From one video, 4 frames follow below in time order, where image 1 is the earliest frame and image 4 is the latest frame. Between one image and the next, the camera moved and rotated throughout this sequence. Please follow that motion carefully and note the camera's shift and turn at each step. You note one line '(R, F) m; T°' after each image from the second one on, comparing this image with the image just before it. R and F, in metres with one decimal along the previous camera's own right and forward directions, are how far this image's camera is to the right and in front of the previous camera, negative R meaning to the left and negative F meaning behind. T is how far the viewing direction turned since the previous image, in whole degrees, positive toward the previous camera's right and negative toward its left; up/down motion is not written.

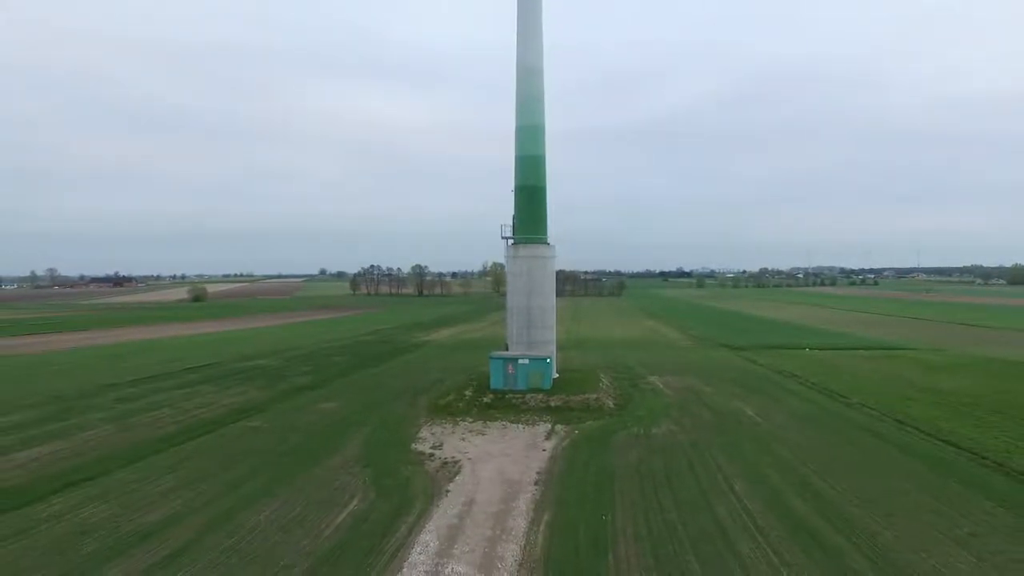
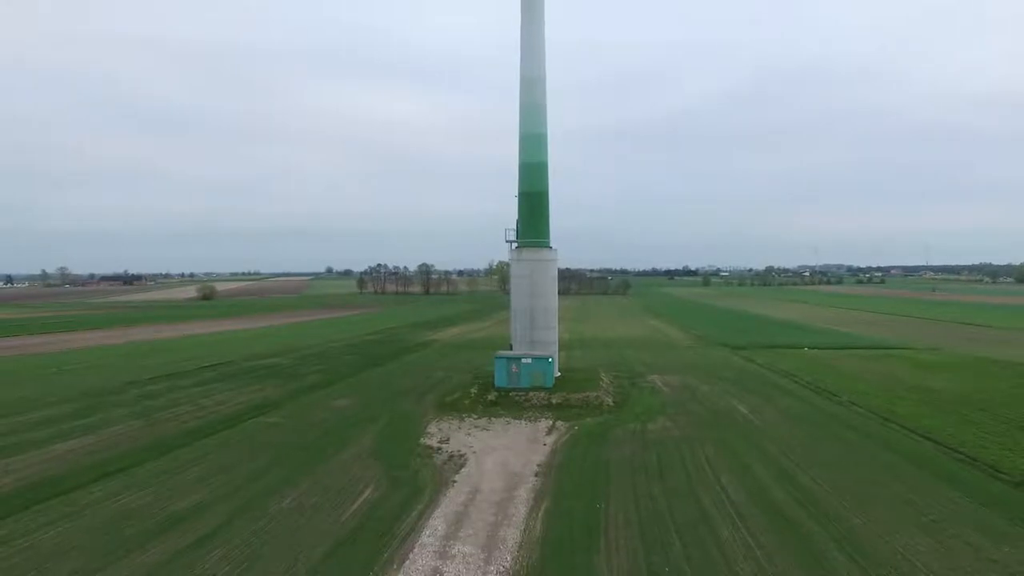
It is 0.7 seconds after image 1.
(+0.1, -0.9) m; -1°
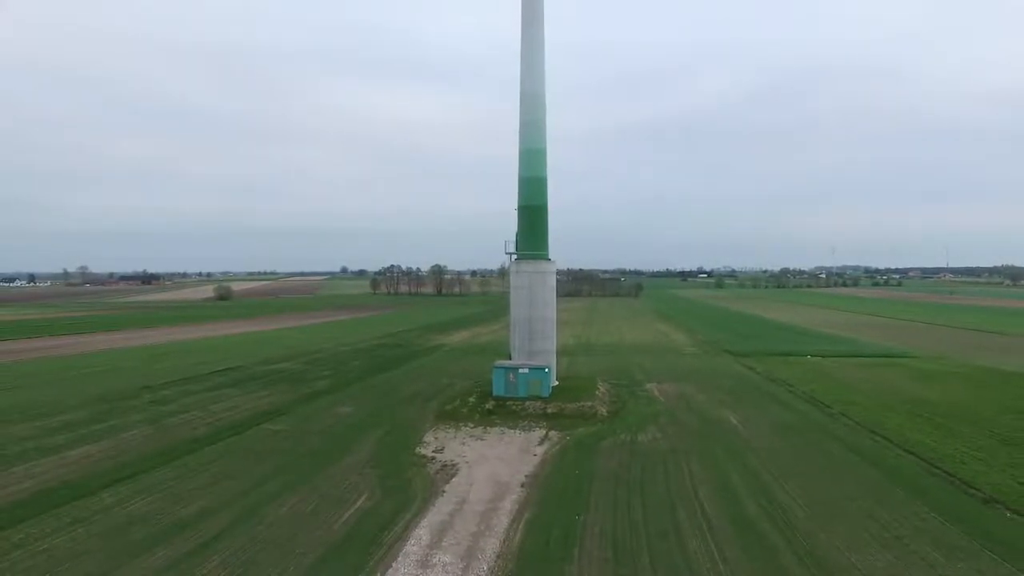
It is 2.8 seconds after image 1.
(+0.5, -0.6) m; -1°
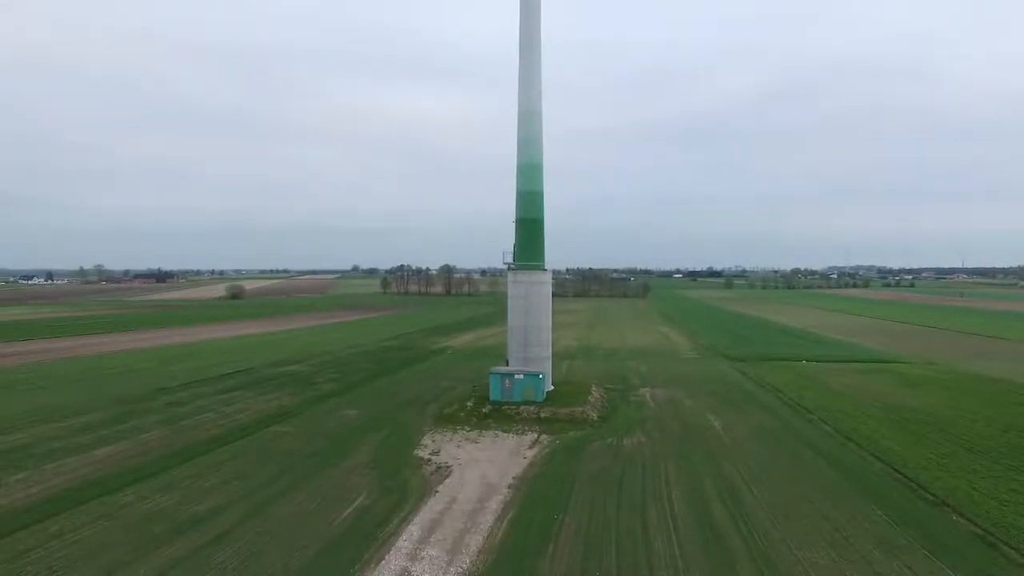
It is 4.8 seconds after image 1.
(+0.5, -1.1) m; -1°
